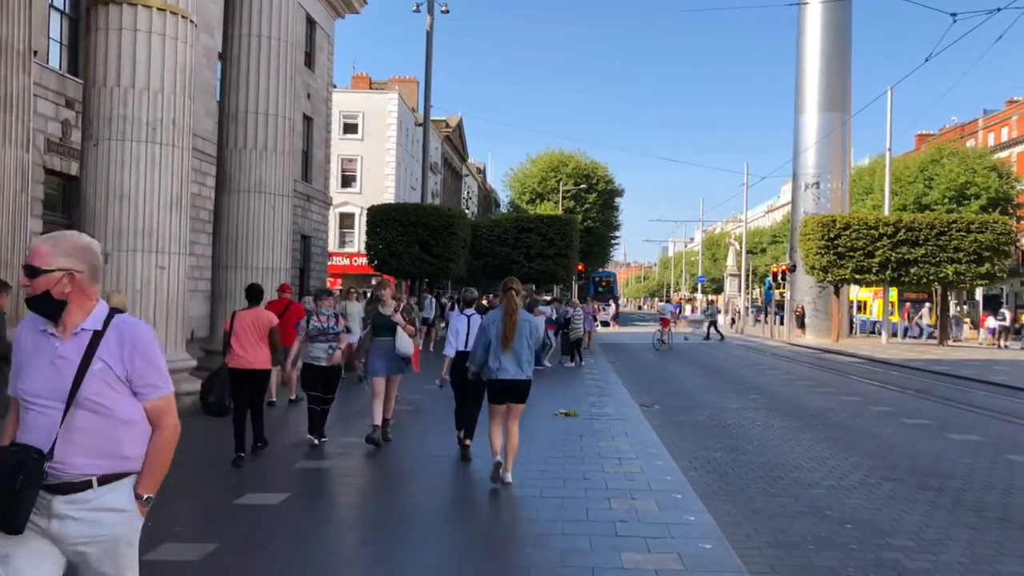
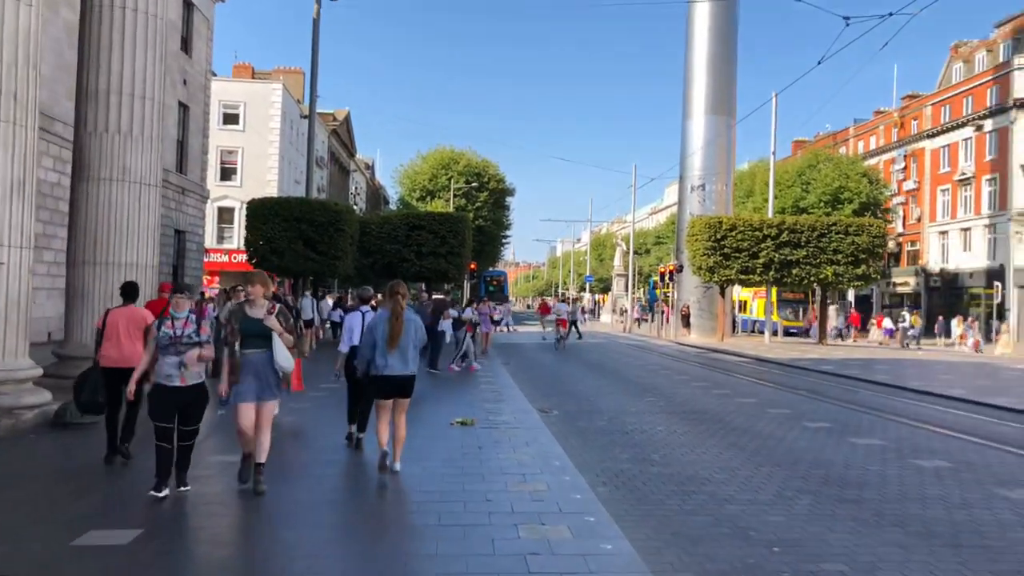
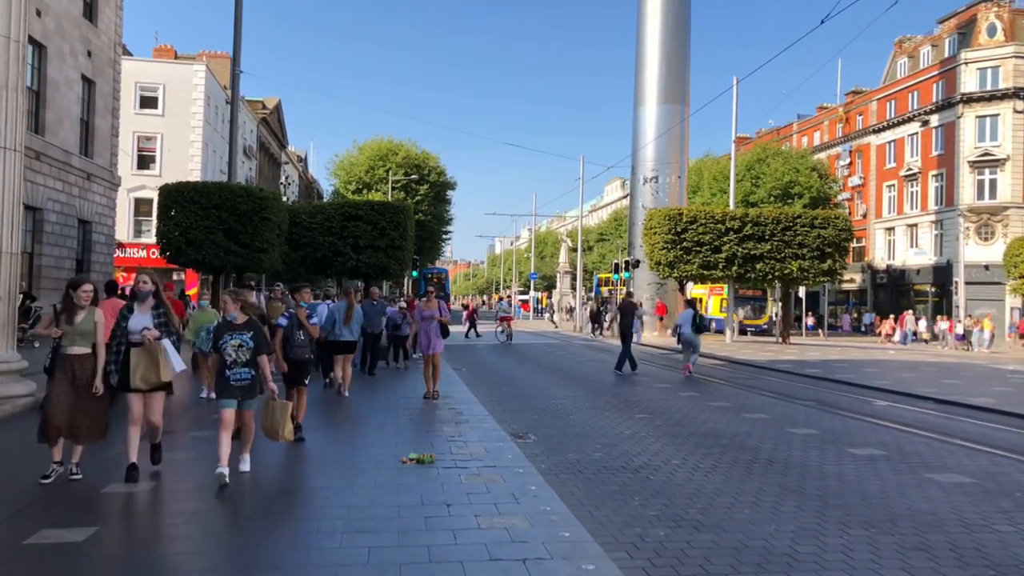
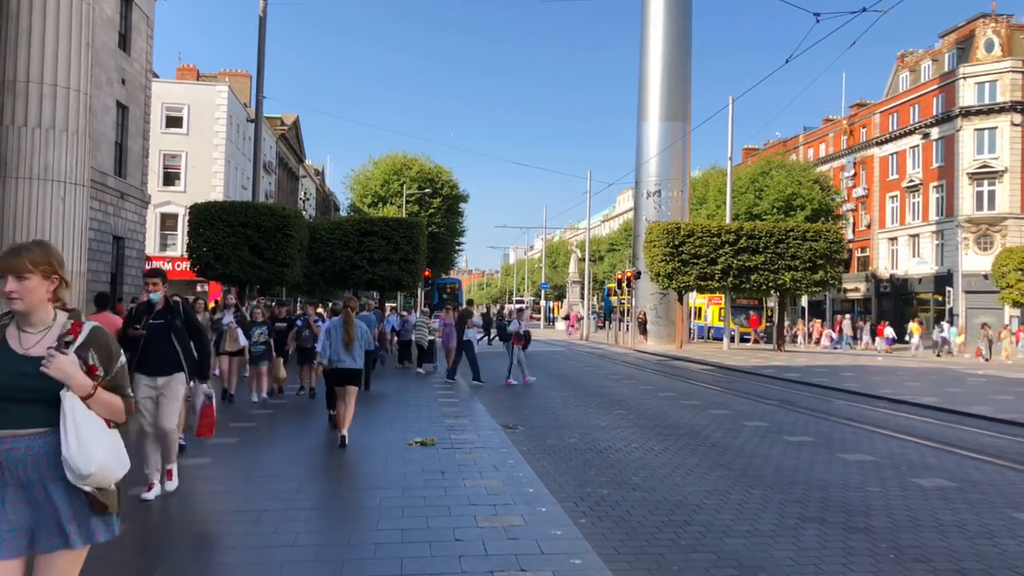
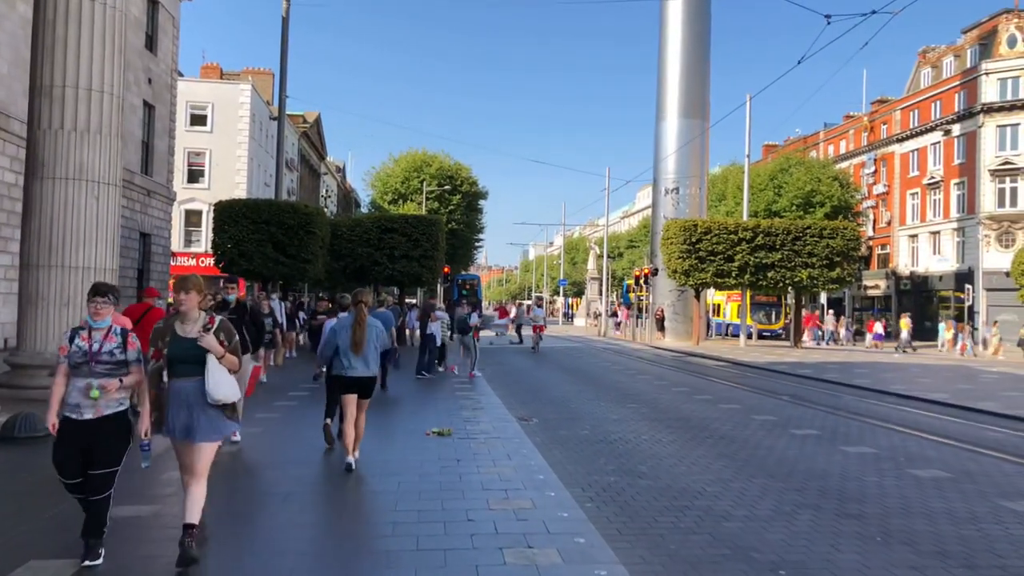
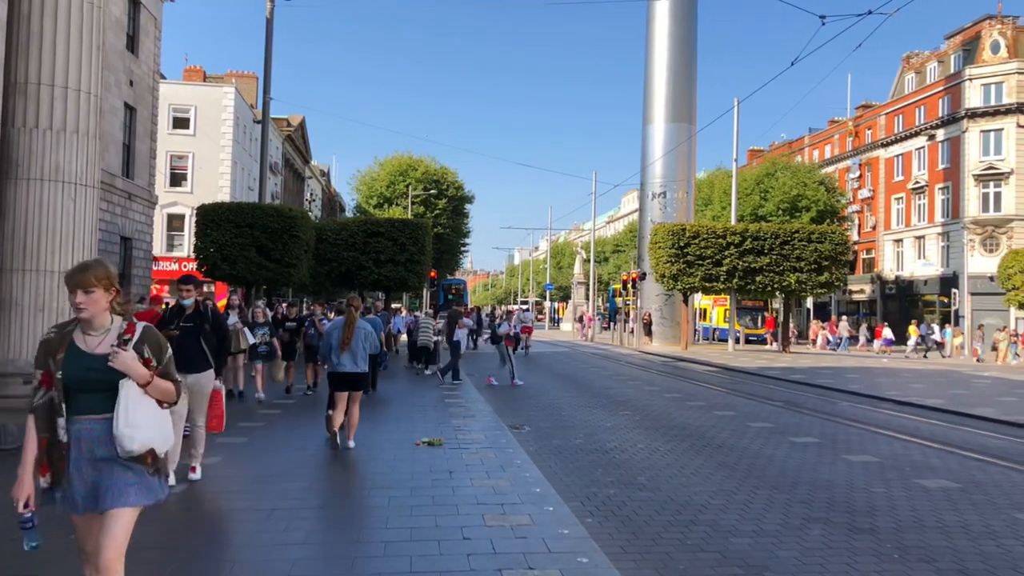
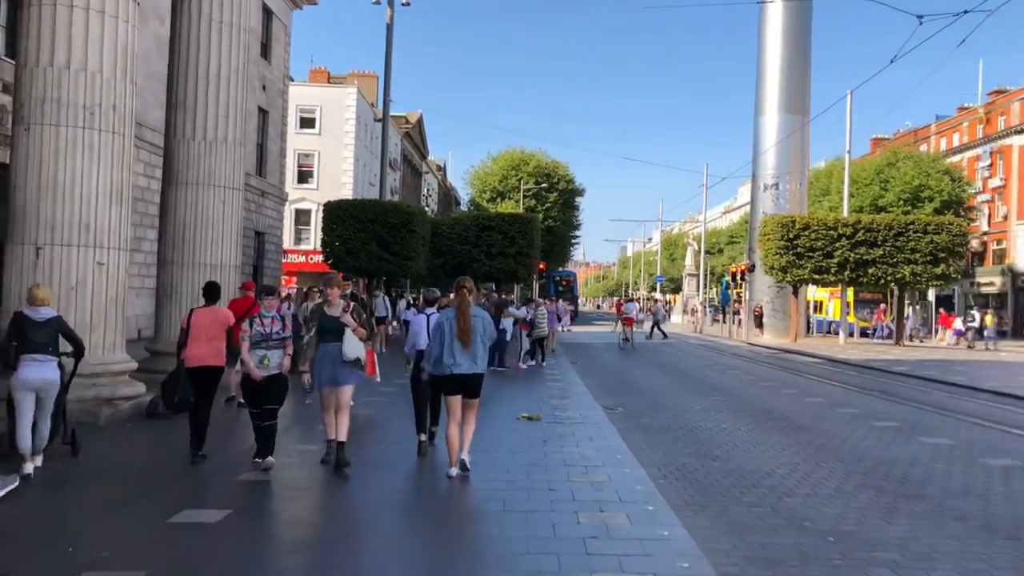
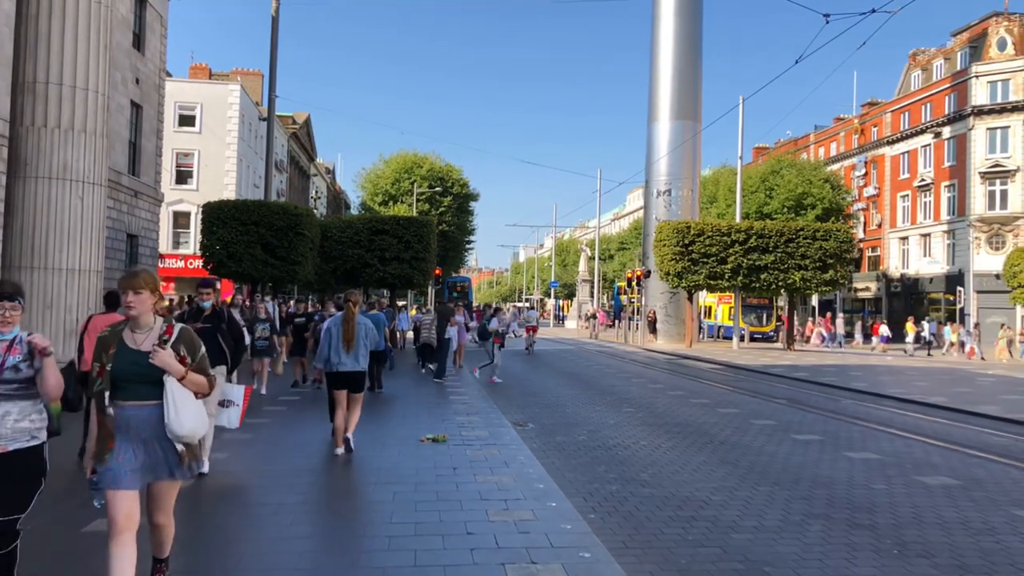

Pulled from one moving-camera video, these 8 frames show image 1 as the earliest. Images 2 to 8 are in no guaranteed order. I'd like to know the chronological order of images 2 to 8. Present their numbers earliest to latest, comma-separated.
7, 2, 5, 8, 6, 4, 3
